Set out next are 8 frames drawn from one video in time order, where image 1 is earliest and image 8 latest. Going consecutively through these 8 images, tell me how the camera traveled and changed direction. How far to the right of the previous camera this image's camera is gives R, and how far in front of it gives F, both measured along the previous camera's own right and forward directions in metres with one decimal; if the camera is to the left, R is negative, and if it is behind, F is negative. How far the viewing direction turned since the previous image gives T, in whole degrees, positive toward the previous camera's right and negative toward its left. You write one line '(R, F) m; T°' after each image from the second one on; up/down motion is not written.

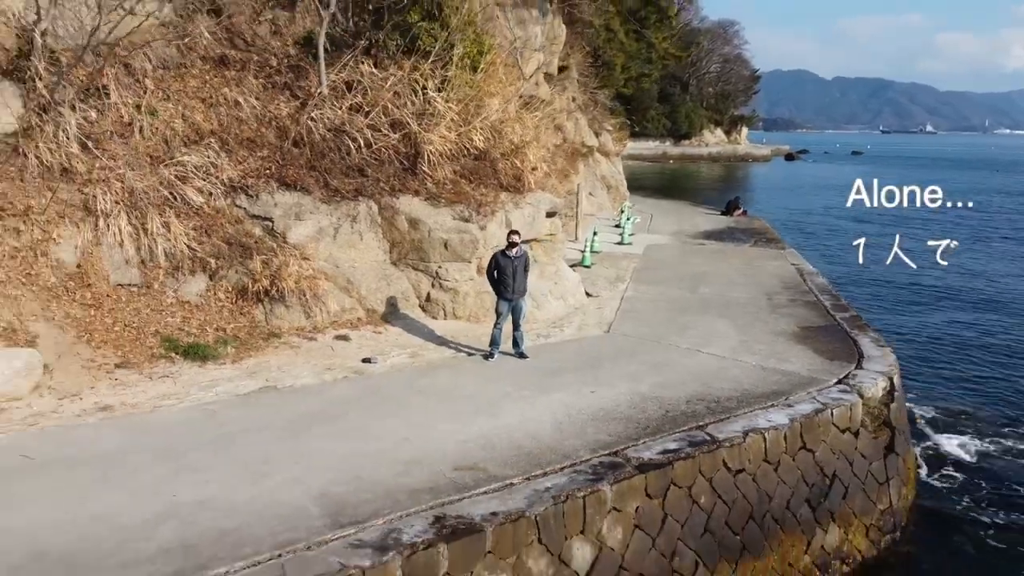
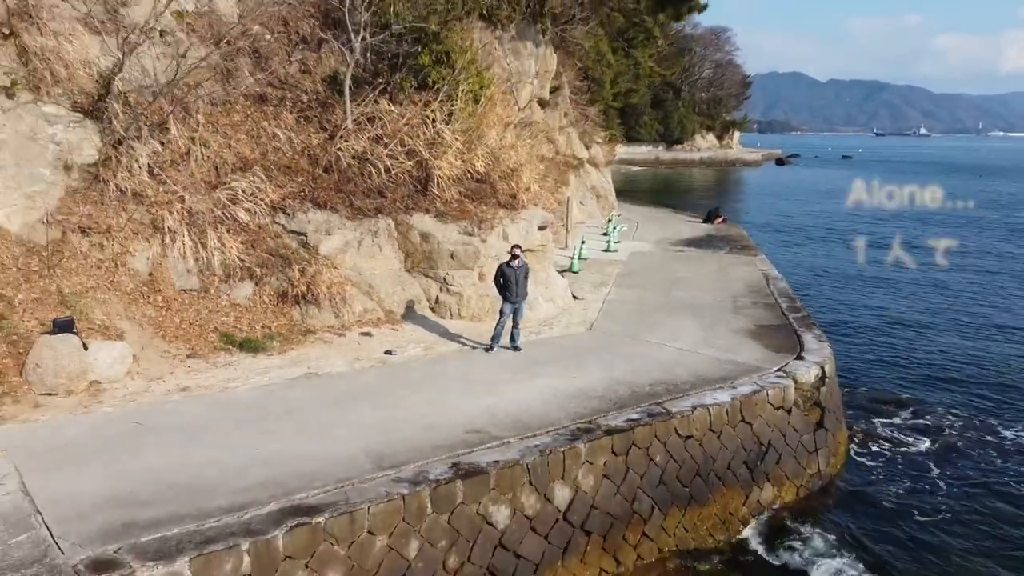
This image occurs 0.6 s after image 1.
(0.0, -1.2) m; 0°
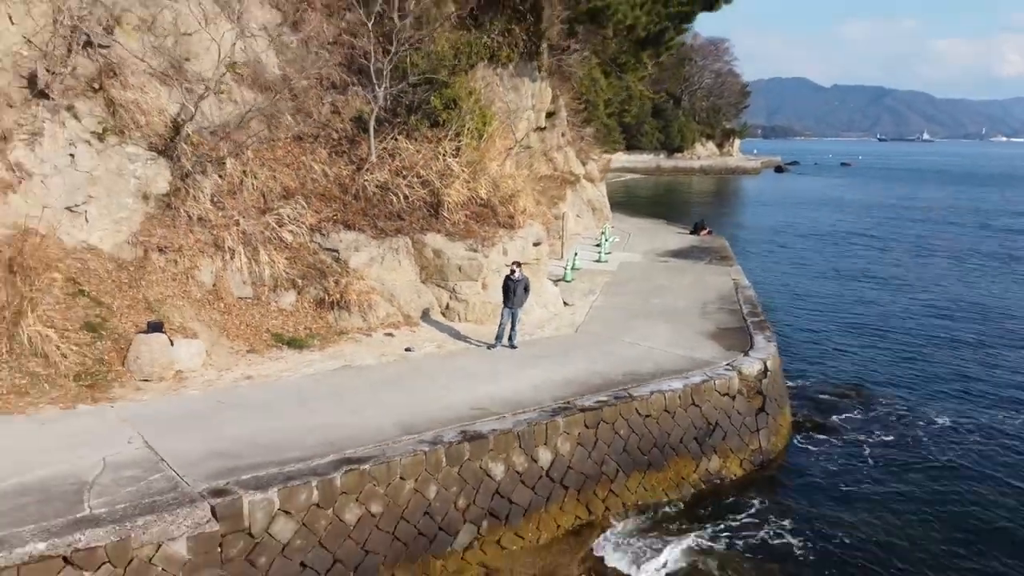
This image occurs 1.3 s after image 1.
(+0.1, -1.5) m; 0°
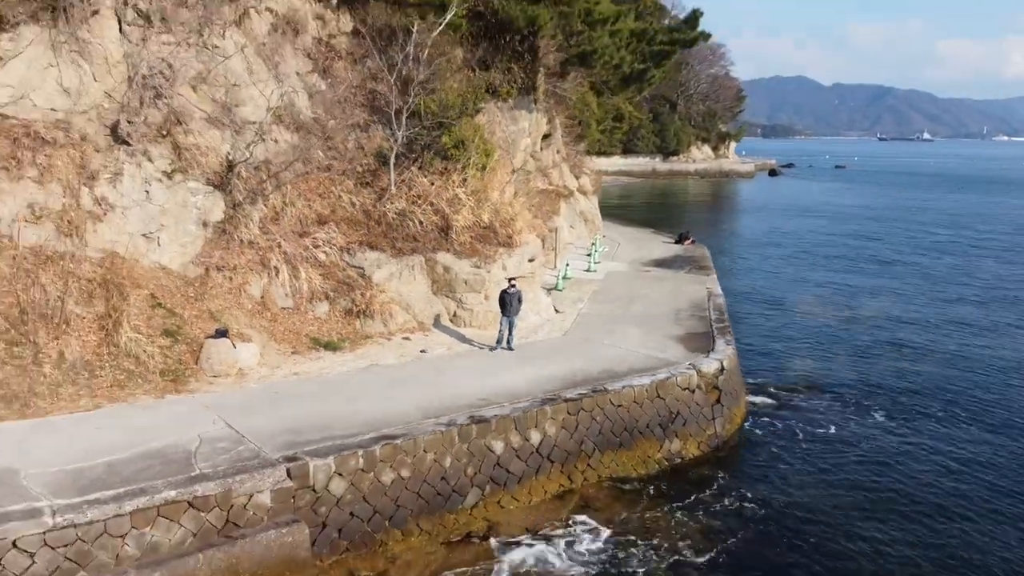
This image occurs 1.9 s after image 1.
(0.0, -1.7) m; 0°
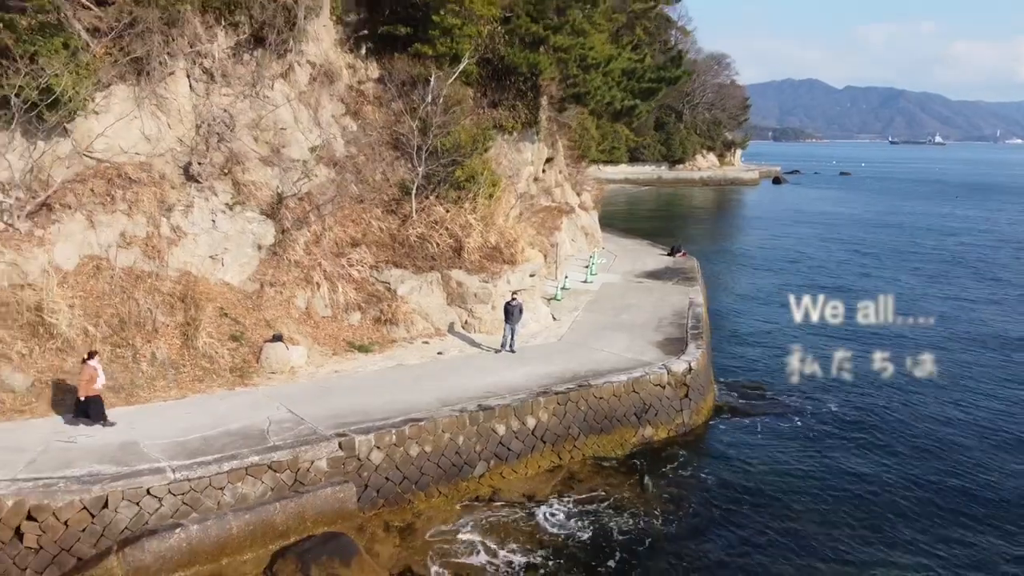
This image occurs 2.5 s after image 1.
(+0.1, -2.0) m; -1°
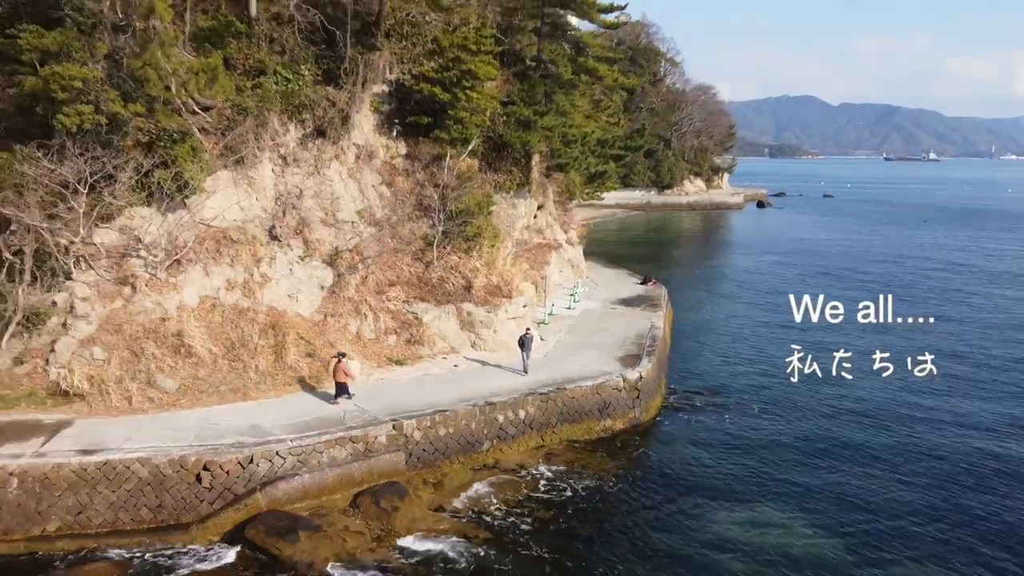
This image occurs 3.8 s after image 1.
(0.0, -4.3) m; 0°
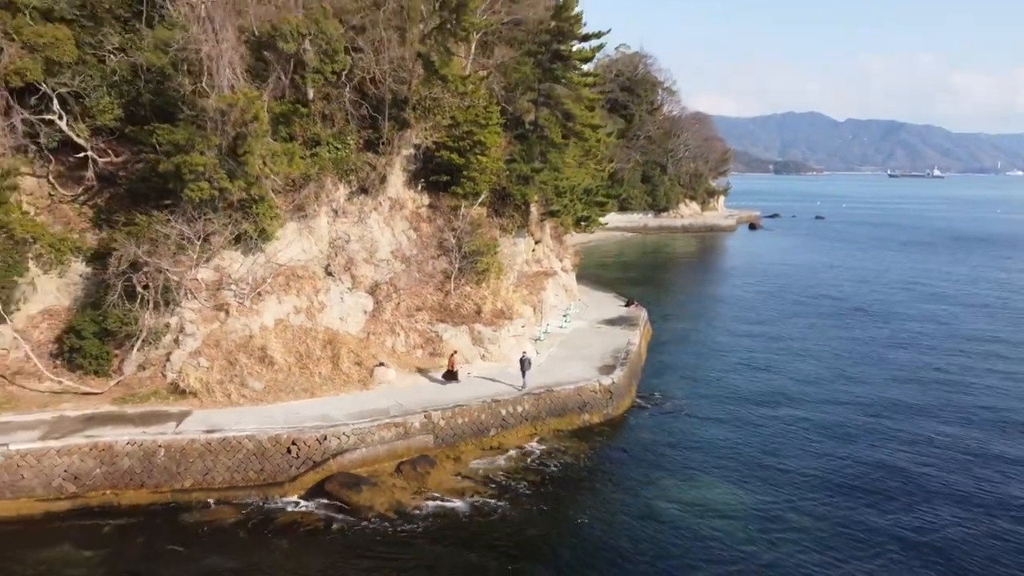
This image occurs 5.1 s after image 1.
(+0.1, -4.7) m; 0°
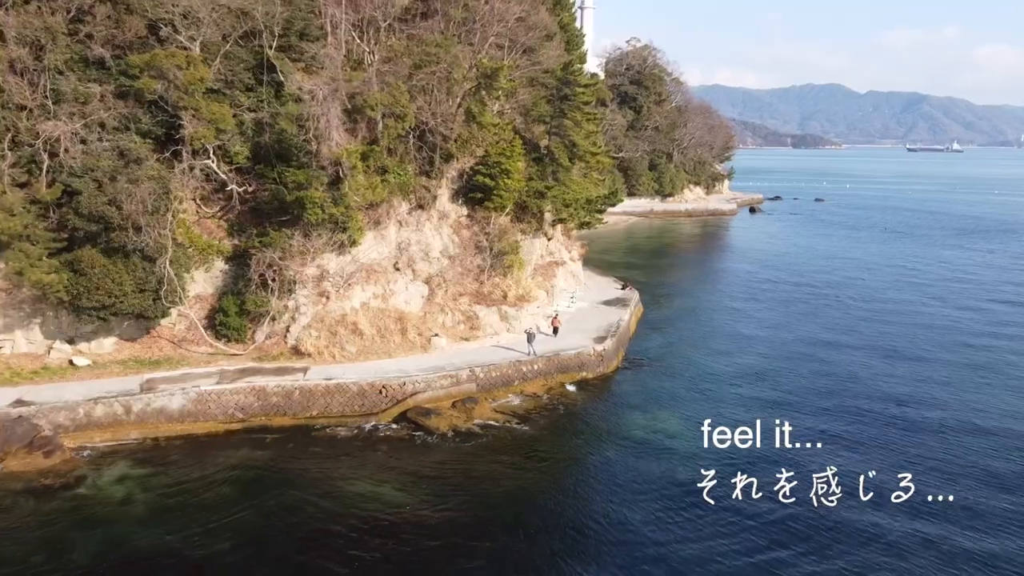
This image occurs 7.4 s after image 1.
(-0.1, -7.7) m; -1°
